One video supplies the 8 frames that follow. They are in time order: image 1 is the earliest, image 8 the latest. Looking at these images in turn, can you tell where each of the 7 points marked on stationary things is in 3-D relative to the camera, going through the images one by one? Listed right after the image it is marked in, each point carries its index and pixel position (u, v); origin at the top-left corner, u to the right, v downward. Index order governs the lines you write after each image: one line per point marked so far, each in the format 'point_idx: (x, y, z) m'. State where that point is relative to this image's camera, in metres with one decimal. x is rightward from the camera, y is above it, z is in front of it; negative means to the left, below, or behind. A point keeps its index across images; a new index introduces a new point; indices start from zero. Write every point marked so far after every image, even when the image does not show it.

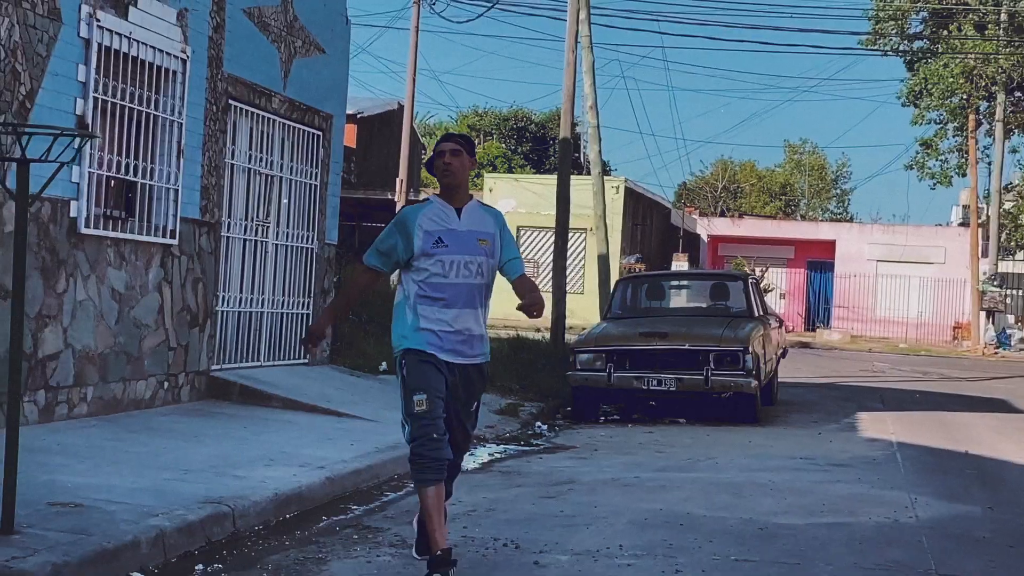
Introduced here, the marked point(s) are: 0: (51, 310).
0: (-2.4, -0.1, +7.5) m
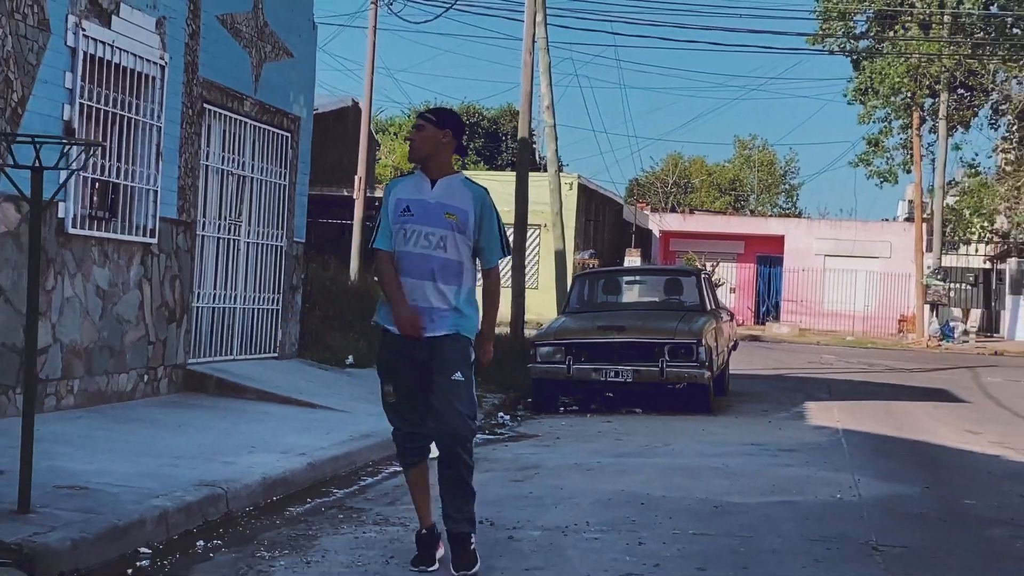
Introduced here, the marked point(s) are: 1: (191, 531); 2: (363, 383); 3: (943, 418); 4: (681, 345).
0: (-2.6, -0.1, +7.8) m
1: (-1.3, -0.9, +5.6) m
2: (-1.2, -0.8, +11.2) m
3: (+3.9, -1.2, +12.8) m
4: (+1.3, -0.5, +11.3) m
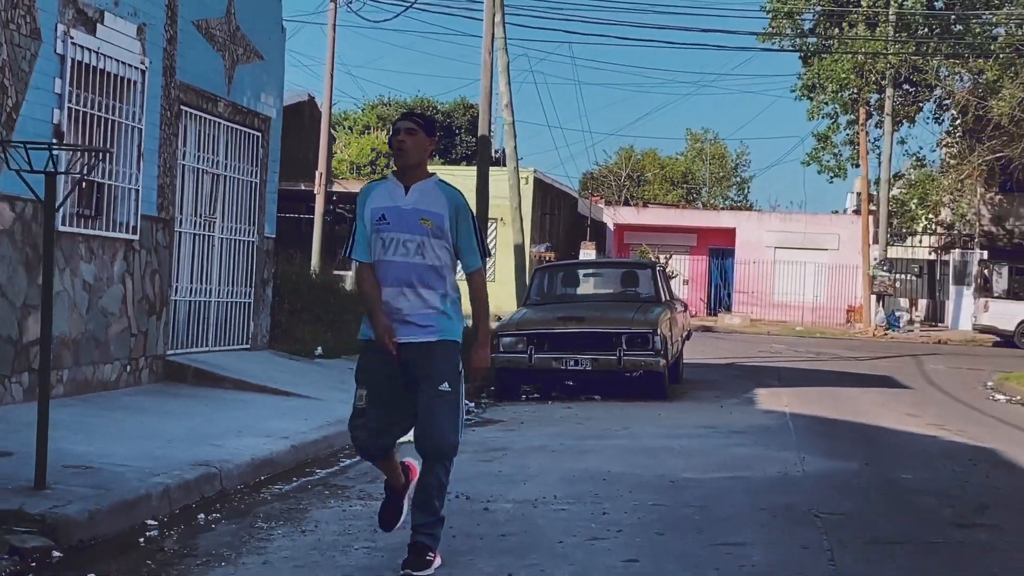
0: (-2.7, -0.1, +8.2) m
1: (-1.4, -0.9, +6.1) m
2: (-1.5, -0.7, +11.7) m
3: (+3.5, -1.1, +13.5) m
4: (+1.0, -0.4, +11.9) m
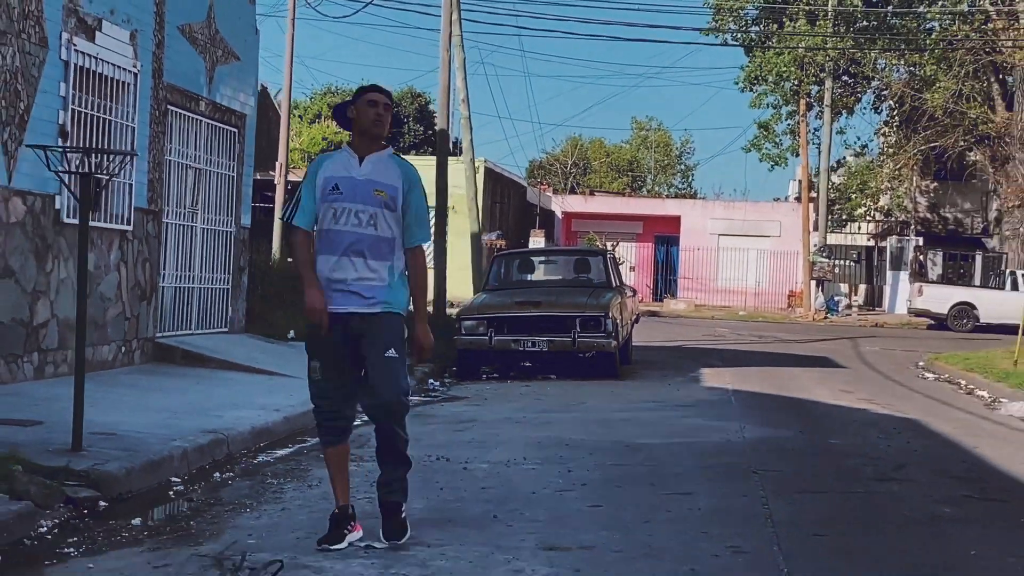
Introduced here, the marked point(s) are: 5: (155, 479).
0: (-2.9, 0.0, +9.0) m
1: (-1.5, -0.9, +6.9) m
2: (-1.8, -0.6, +12.5) m
3: (+3.1, -0.9, +14.4) m
4: (+0.7, -0.3, +12.7) m
5: (-1.6, -0.8, +6.3) m
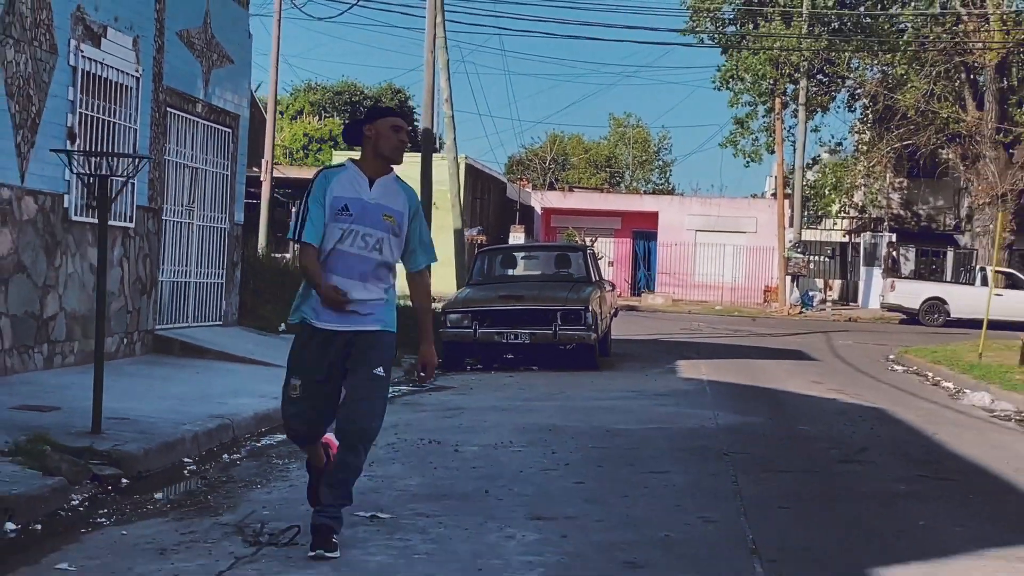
0: (-3.0, 0.0, +9.4) m
1: (-1.5, -0.8, +7.4) m
2: (-1.9, -0.5, +13.0) m
3: (+3.0, -0.9, +15.0) m
4: (+0.6, -0.2, +13.3) m
5: (-1.6, -0.8, +6.8) m
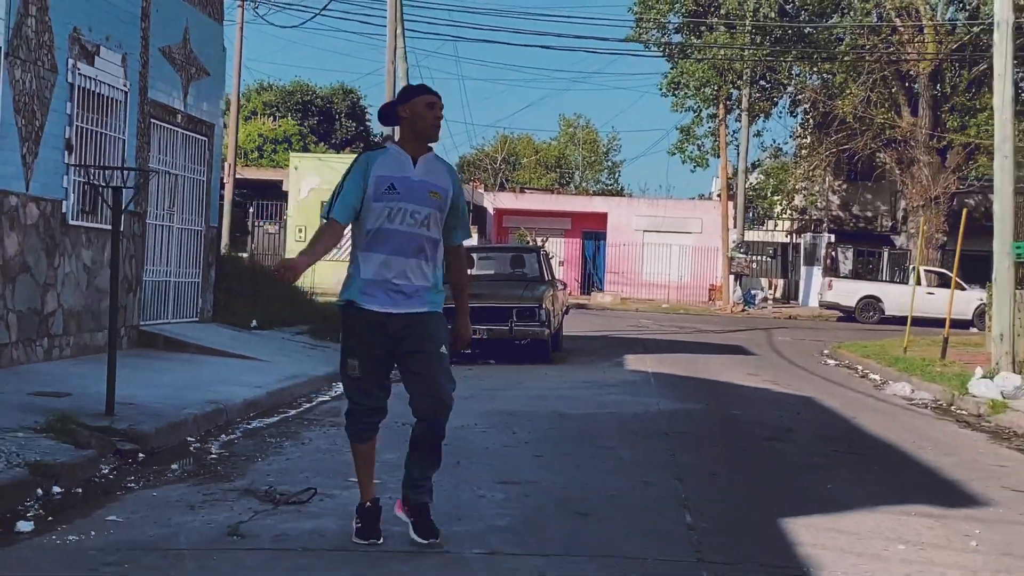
0: (-3.3, +0.1, +10.3) m
1: (-1.7, -0.8, +8.3) m
2: (-2.3, -0.5, +13.8) m
3: (+2.5, -0.9, +16.1) m
4: (+0.1, -0.2, +14.2) m
5: (-1.8, -0.8, +7.7) m
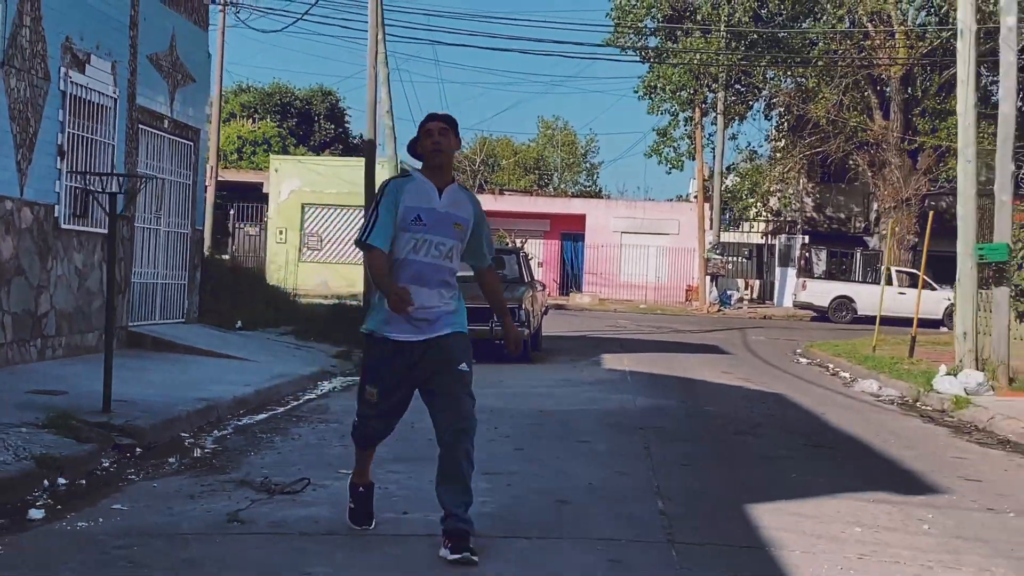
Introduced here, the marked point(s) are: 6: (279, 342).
0: (-3.4, 0.0, +10.6) m
1: (-1.9, -0.8, +8.6) m
2: (-2.5, -0.5, +14.2) m
3: (+2.2, -0.9, +16.4) m
4: (-0.1, -0.2, +14.6) m
5: (-1.9, -0.8, +8.0) m
6: (-2.4, -0.6, +14.8) m
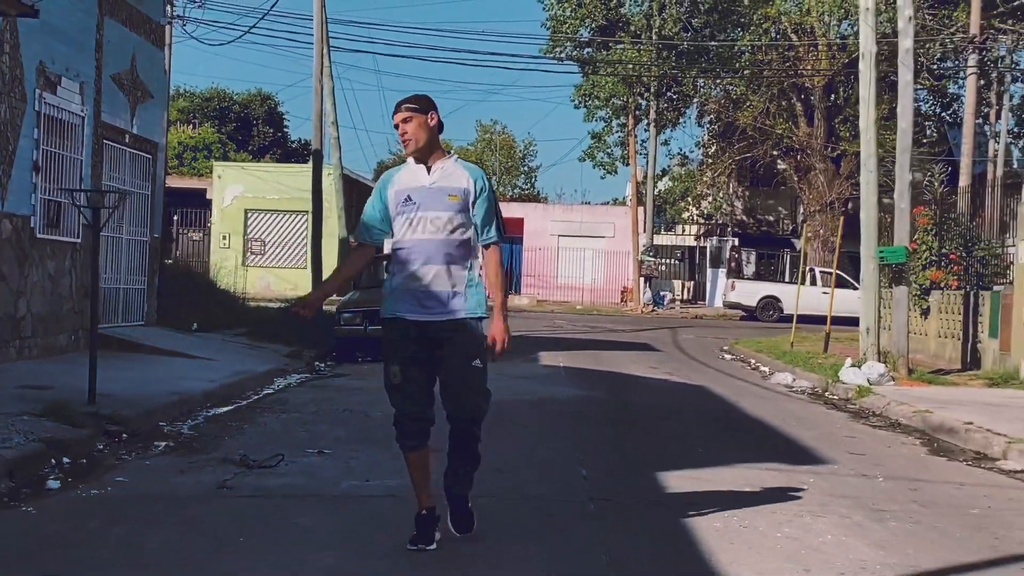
0: (-3.9, 0.0, +11.5) m
1: (-2.2, -0.9, +9.5) m
2: (-3.1, -0.6, +15.1) m
3: (+1.5, -0.9, +17.6) m
4: (-0.7, -0.2, +15.6) m
5: (-2.3, -0.8, +9.0) m
6: (-3.0, -0.6, +15.7) m
